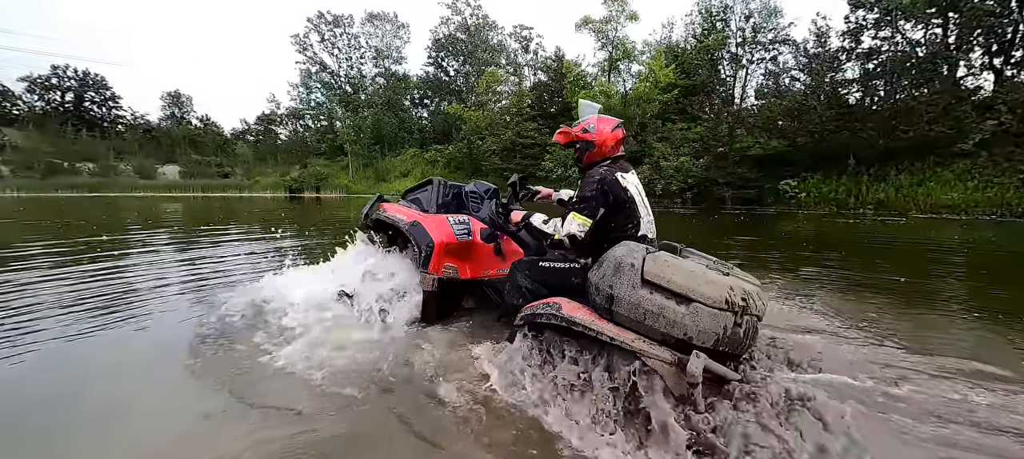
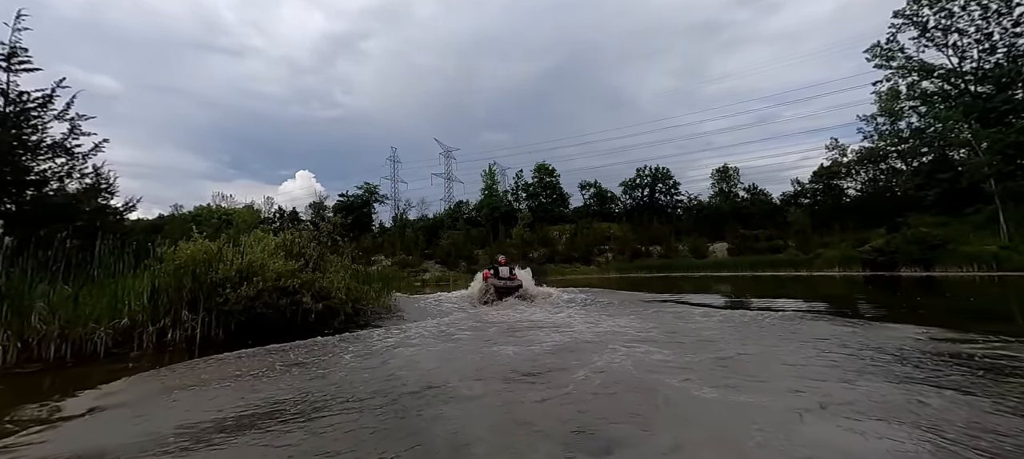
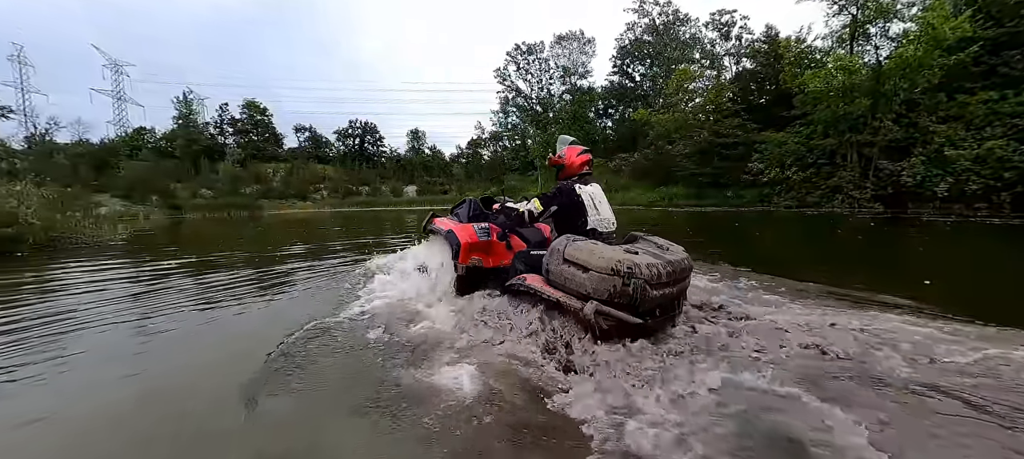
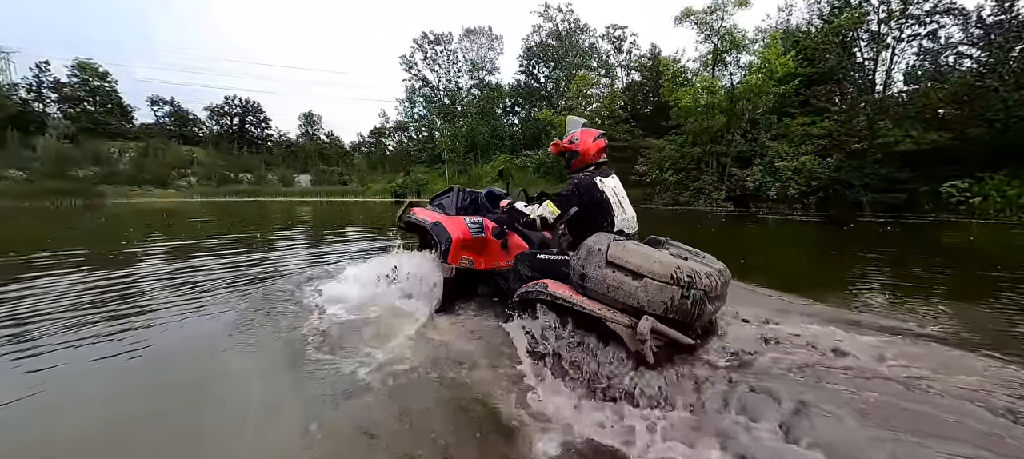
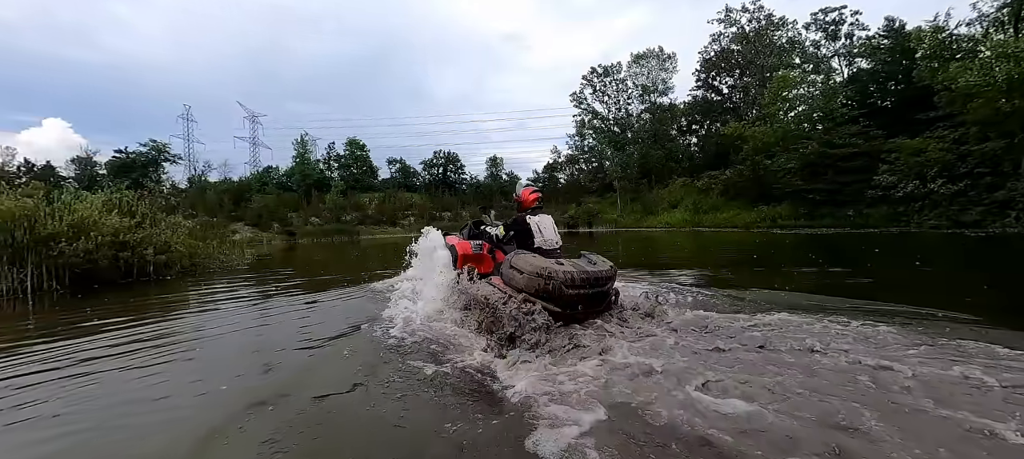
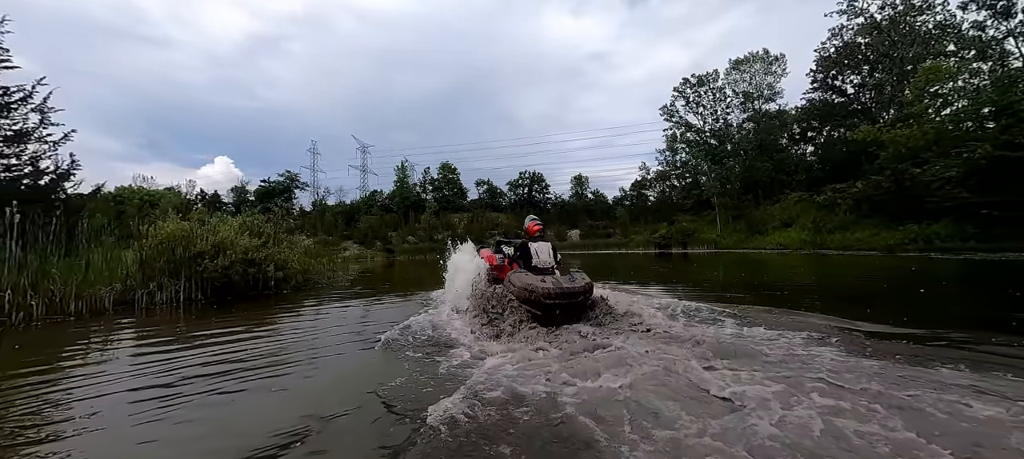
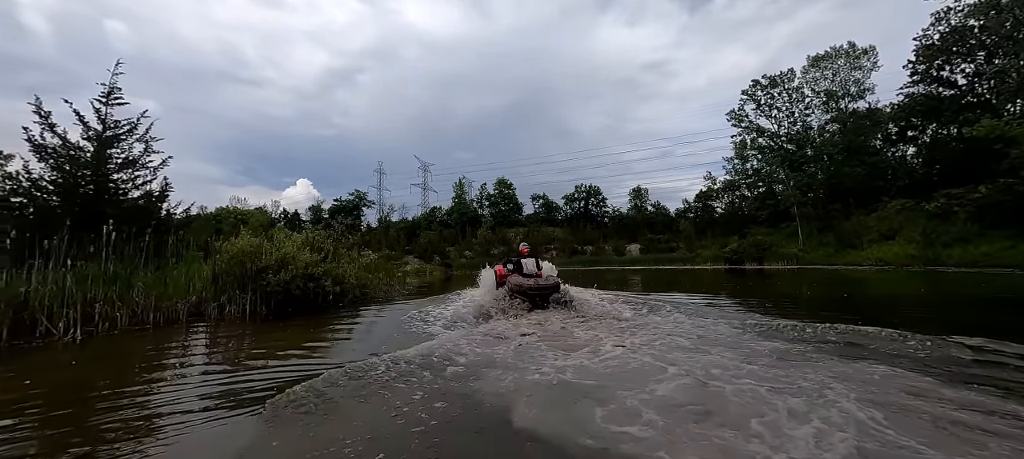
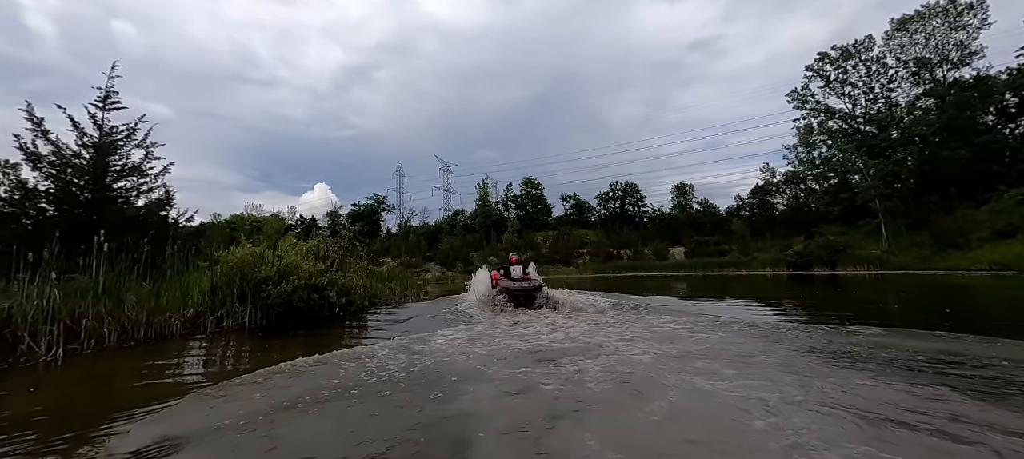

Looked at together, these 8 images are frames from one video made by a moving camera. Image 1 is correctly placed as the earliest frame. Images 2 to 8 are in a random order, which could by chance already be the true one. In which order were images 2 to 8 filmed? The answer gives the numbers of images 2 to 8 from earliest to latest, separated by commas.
4, 3, 5, 6, 7, 8, 2
